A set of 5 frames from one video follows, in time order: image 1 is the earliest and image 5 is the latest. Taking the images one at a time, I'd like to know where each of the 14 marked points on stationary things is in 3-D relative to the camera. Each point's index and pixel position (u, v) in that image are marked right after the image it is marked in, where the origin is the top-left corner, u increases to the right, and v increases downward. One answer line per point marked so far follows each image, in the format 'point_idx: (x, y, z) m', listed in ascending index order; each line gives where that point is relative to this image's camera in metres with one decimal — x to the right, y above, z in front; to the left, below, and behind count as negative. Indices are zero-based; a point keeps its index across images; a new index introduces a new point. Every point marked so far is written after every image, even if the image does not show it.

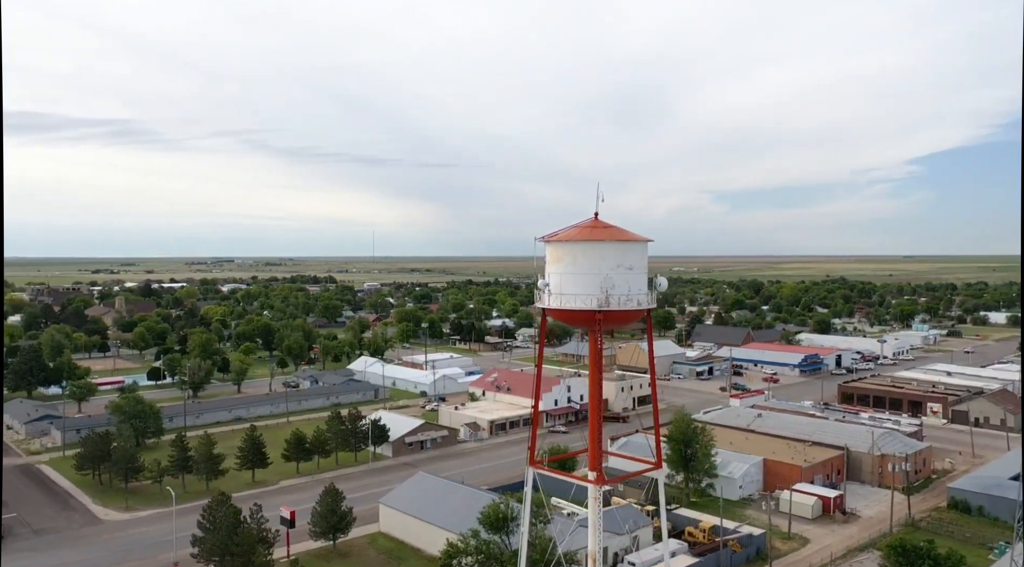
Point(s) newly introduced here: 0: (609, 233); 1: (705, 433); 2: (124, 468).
0: (+1.0, +0.6, +8.9) m
1: (+4.6, -3.5, +19.7) m
2: (-8.9, -4.3, +19.4) m
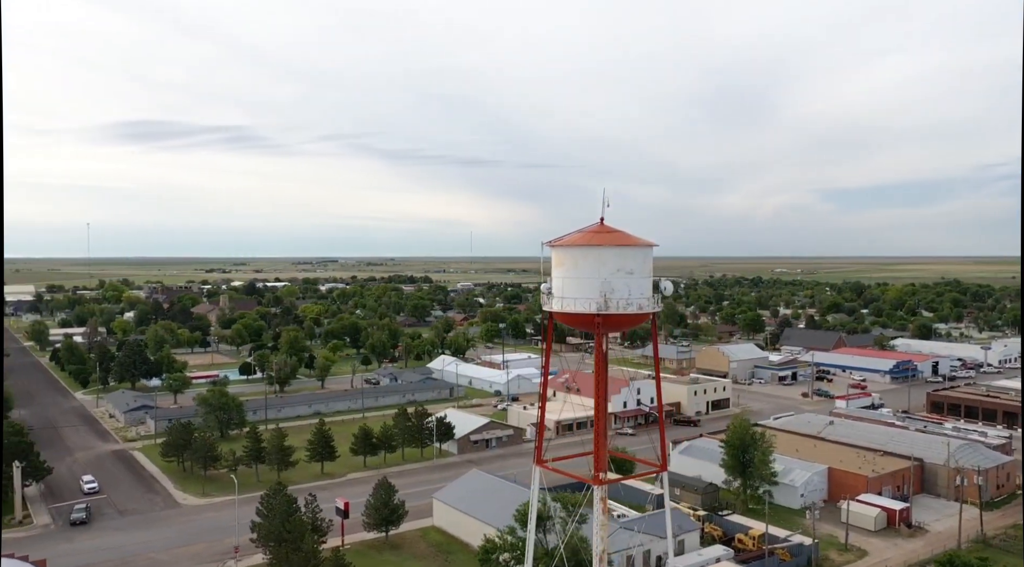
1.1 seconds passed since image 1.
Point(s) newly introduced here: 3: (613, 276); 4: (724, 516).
0: (+1.1, +0.5, +9.1) m
1: (+5.9, -3.6, +19.4) m
2: (-7.6, -4.3, +20.6) m
3: (+1.0, +0.1, +8.9) m
4: (+4.5, -5.0, +17.8) m
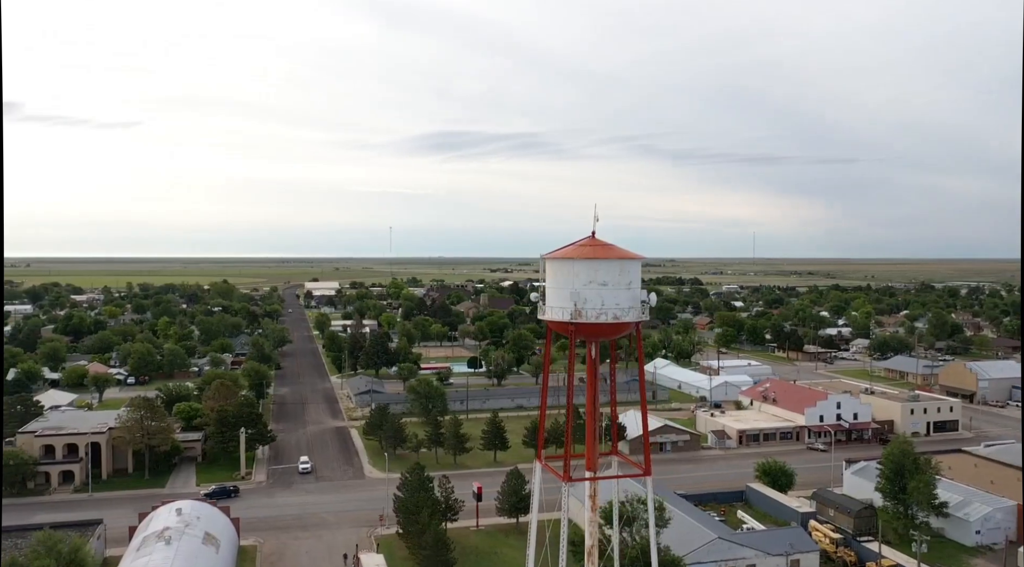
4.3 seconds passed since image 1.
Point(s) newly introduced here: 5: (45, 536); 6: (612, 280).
0: (+1.0, +0.4, +9.7) m
1: (+8.9, -3.9, +17.7) m
2: (-3.3, -4.3, +23.5) m
3: (+0.9, 0.0, +9.5) m
4: (+7.1, -5.2, +16.7) m
5: (-7.1, -3.8, +12.6) m
6: (+1.1, 0.0, +9.5) m
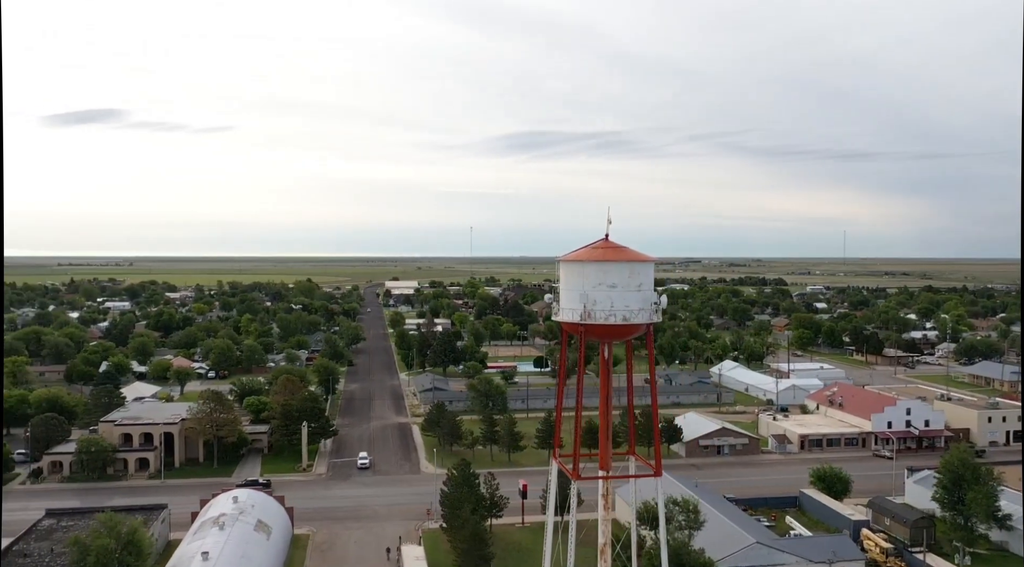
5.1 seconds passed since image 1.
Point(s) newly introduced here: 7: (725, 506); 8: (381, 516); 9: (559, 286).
0: (+1.1, +0.4, +9.8) m
1: (+9.8, -3.9, +17.0) m
2: (-1.8, -4.3, +24.0) m
3: (+1.0, -0.1, +9.6) m
4: (+7.9, -5.2, +16.2) m
5: (-6.6, -3.8, +13.5) m
6: (+1.3, 0.0, +9.6) m
7: (+4.4, -4.6, +17.2) m
8: (-3.0, -5.3, +19.0) m
9: (+0.6, 0.0, +10.0) m
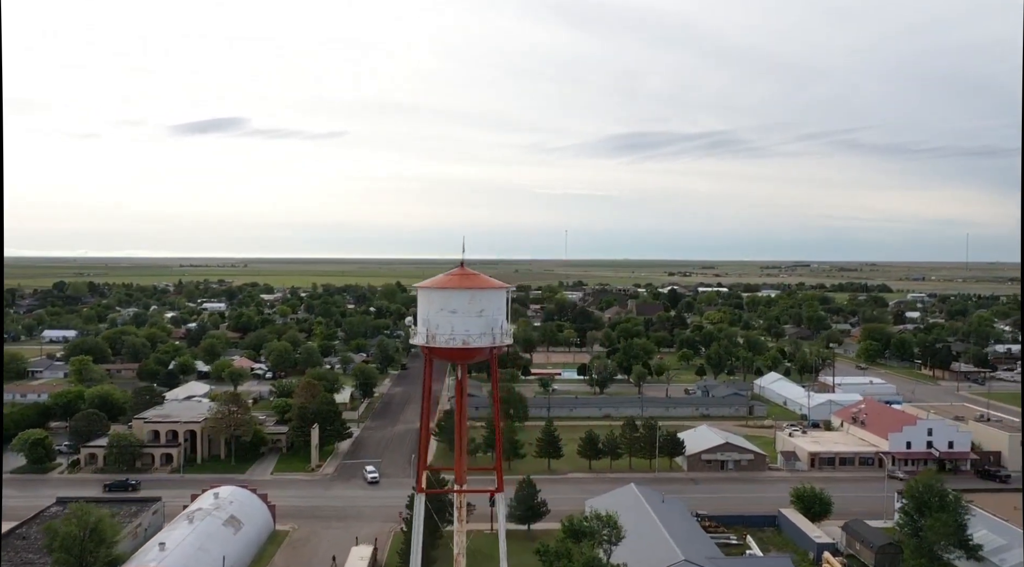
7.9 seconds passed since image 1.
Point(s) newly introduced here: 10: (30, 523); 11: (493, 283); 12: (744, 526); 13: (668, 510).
0: (-0.7, +0.1, +10.4) m
1: (+8.8, -4.3, +16.4) m
2: (-1.8, -4.7, +24.8) m
3: (-0.9, -0.4, +10.2) m
4: (+6.8, -5.6, +15.8) m
5: (-7.9, -4.1, +15.1) m
6: (-0.6, -0.3, +10.2) m
7: (+3.5, -4.9, +17.2) m
8: (-3.6, -5.6, +20.0) m
9: (-1.2, -0.4, +10.7) m
10: (-9.9, -5.0, +17.2) m
11: (-0.3, 0.0, +10.2) m
12: (+5.3, -5.6, +19.2) m
13: (+3.3, -4.9, +17.6) m
